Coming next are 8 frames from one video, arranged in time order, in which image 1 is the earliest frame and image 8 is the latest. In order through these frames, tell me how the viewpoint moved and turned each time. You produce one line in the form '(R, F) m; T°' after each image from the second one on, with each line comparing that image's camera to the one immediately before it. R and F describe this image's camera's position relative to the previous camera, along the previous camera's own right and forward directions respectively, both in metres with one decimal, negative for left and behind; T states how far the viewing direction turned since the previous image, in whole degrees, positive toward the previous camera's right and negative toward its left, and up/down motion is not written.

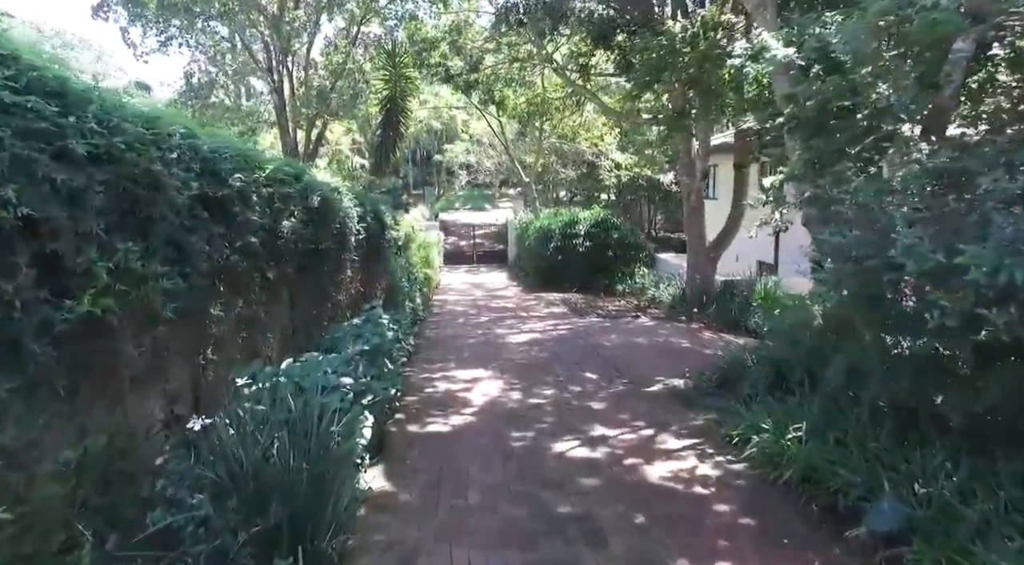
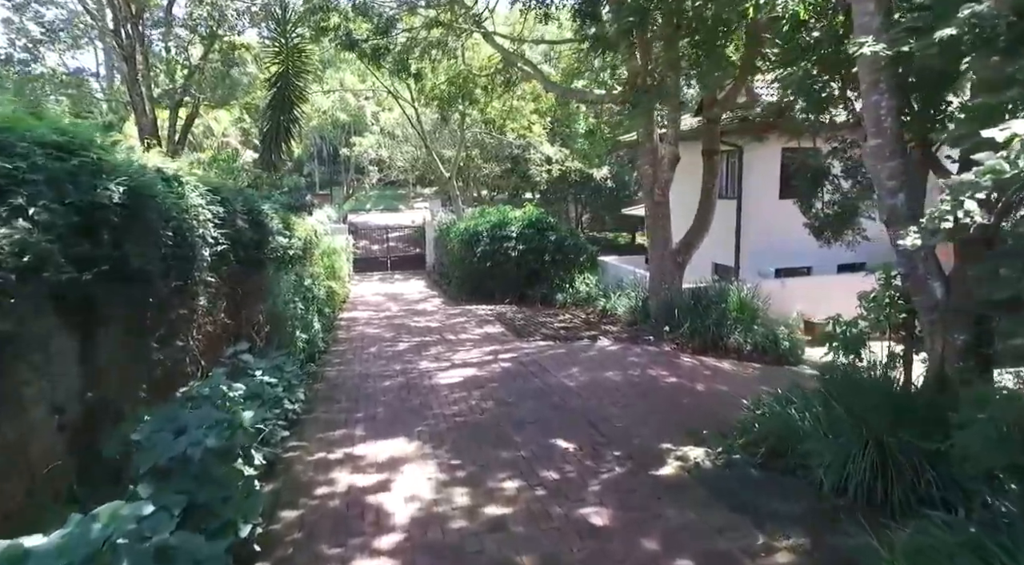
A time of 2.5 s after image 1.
(-0.2, +2.6) m; +8°
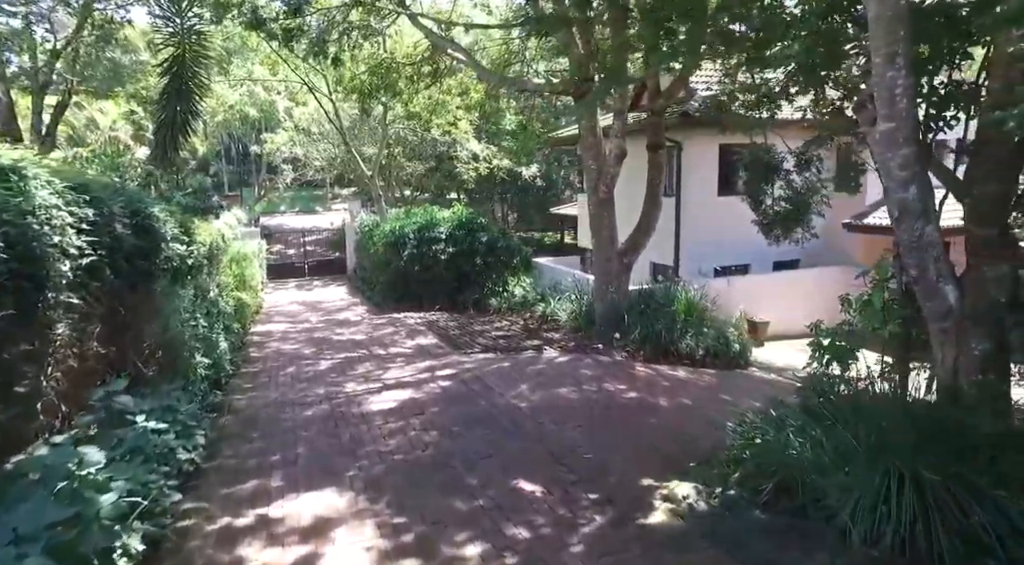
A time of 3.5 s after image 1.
(-0.2, +0.9) m; +7°
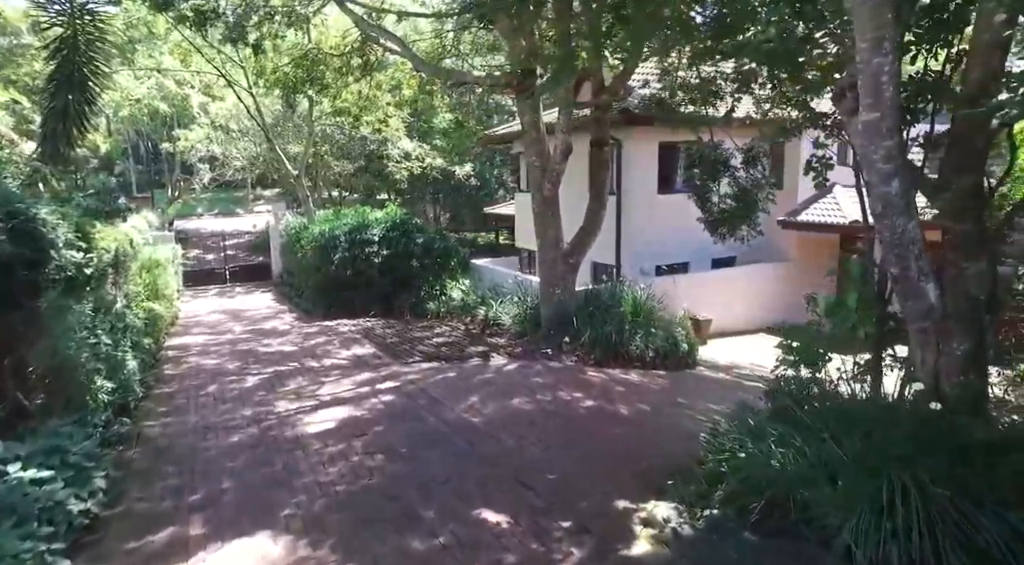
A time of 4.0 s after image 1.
(-0.2, +0.5) m; +6°
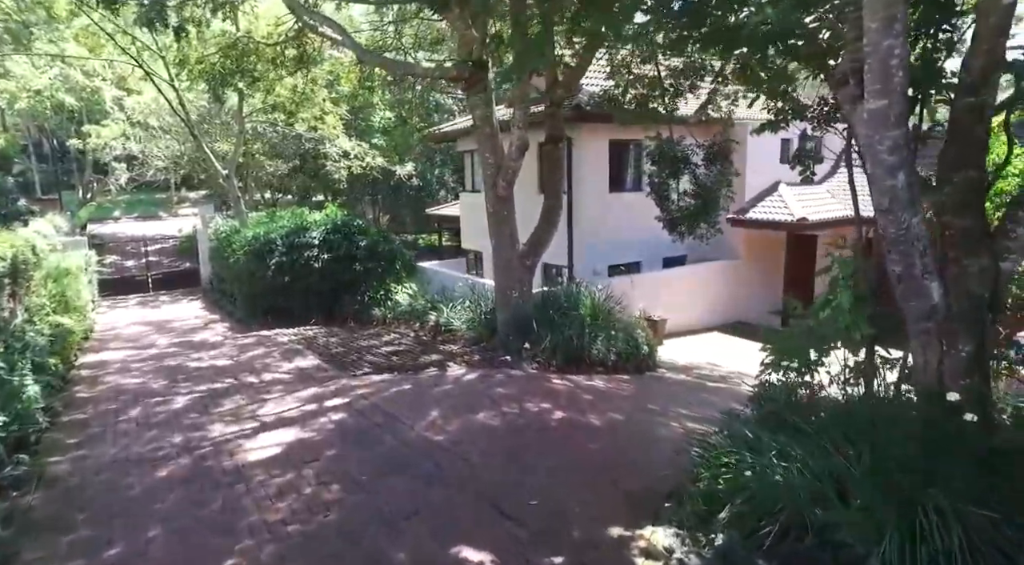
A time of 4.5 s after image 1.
(-0.2, +0.5) m; +6°
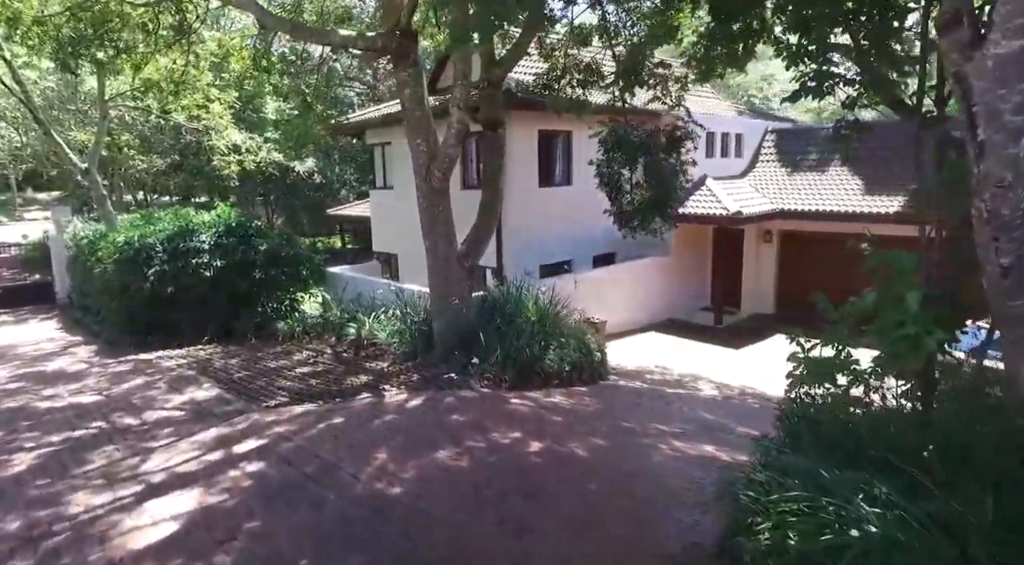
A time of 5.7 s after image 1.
(-0.5, +1.2) m; +9°
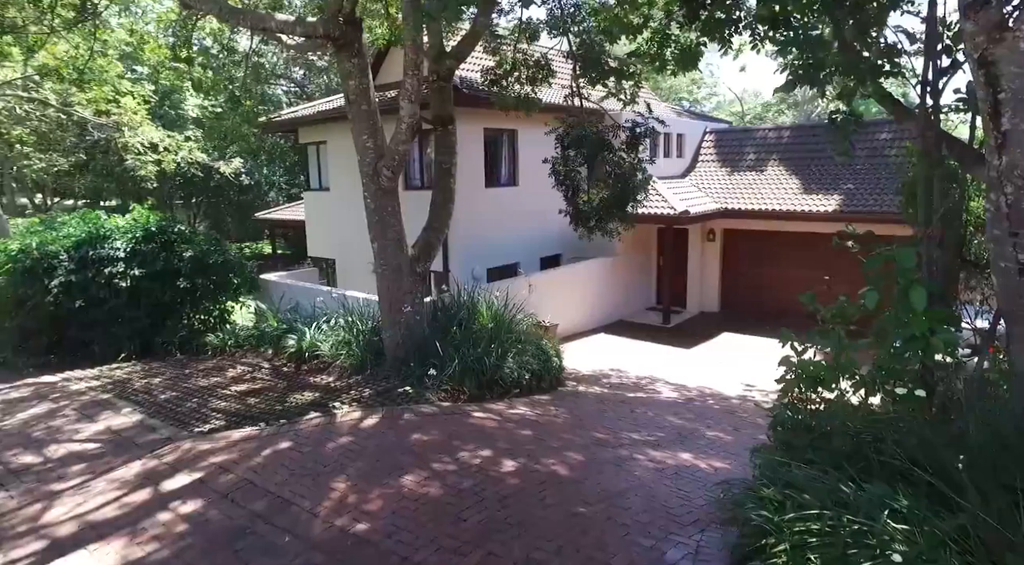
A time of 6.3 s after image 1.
(-0.3, +0.4) m; +6°
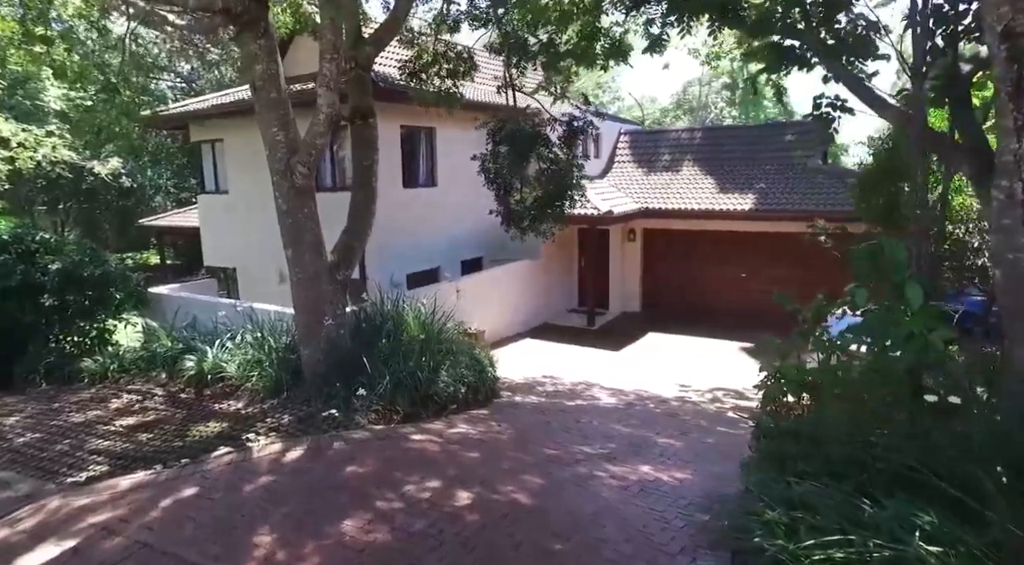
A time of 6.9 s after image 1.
(-0.3, +0.6) m; +9°
